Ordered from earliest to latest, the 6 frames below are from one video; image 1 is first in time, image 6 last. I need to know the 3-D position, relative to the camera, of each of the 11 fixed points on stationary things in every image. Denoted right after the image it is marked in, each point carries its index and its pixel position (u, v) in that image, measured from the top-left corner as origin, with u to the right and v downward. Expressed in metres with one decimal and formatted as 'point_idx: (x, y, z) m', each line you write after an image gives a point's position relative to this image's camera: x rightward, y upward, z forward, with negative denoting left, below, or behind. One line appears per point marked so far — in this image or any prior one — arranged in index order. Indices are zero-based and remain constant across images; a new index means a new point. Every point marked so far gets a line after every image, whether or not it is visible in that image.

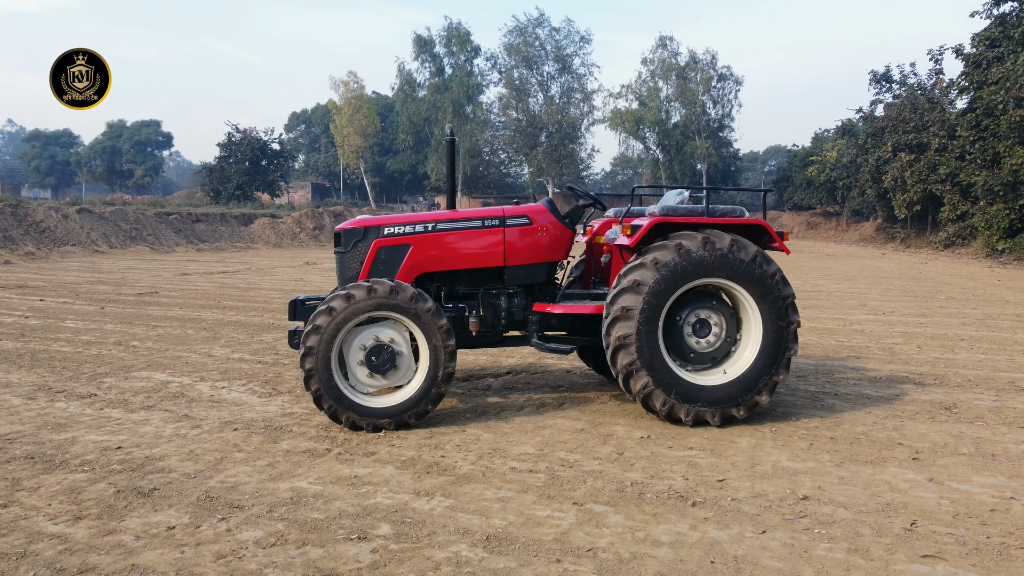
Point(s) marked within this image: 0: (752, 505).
0: (+1.0, -0.9, +3.5) m
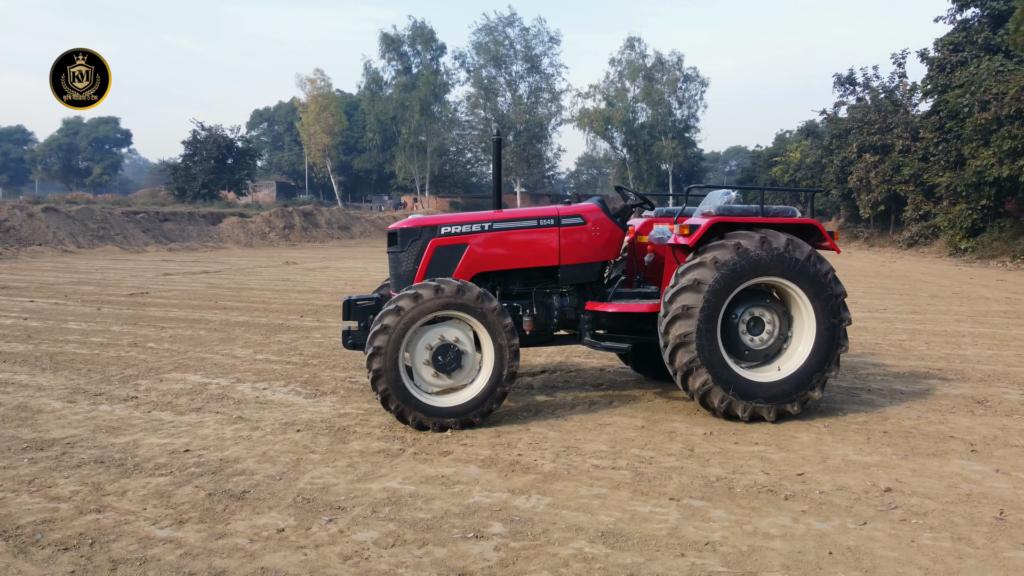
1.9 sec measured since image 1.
0: (+1.5, -0.9, +3.6) m
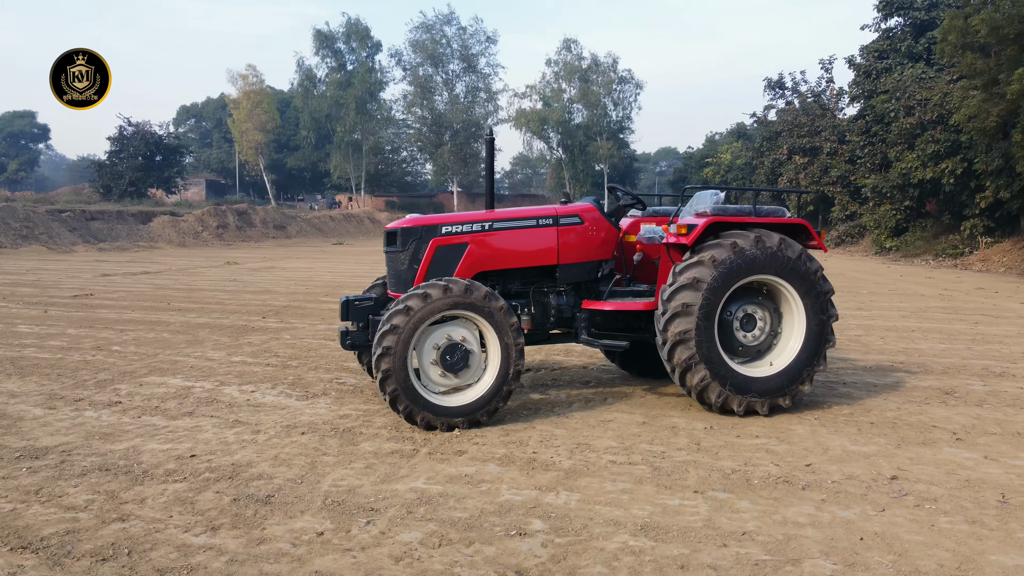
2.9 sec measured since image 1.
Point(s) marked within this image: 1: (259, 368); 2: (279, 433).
0: (+1.6, -0.9, +3.8) m
1: (-2.0, -0.6, +6.4) m
2: (-1.3, -0.8, +4.6) m
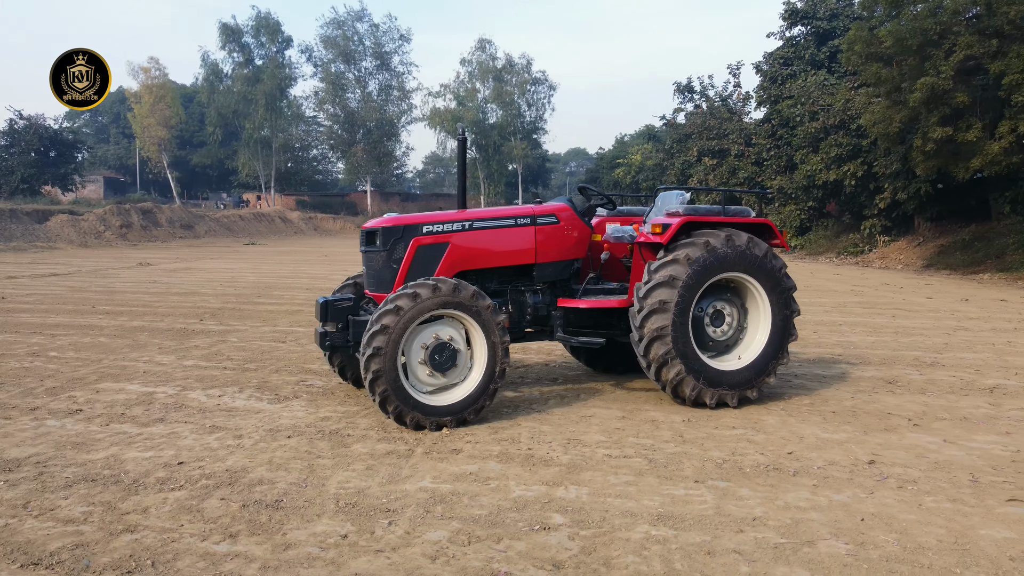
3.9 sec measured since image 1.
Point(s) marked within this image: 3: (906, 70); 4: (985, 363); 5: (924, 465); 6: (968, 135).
0: (+1.6, -0.9, +4.0) m
1: (-2.2, -0.6, +6.3) m
2: (-1.3, -0.8, +4.5) m
3: (+7.6, +4.2, +15.9) m
4: (+4.1, -0.6, +7.1) m
5: (+2.1, -0.9, +4.1) m
6: (+8.2, +2.8, +14.9) m
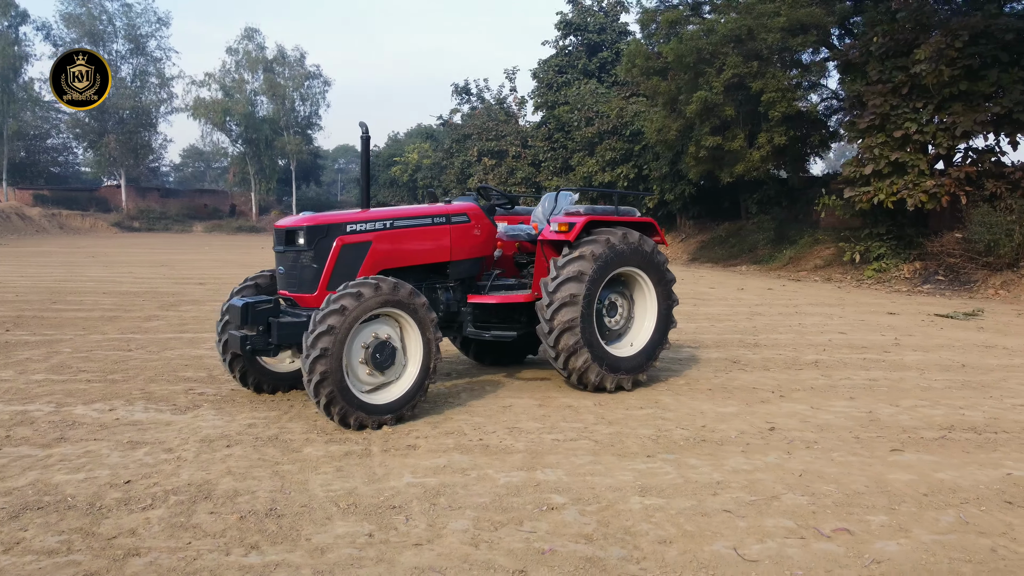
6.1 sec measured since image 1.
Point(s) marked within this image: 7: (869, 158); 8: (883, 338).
0: (+1.3, -0.8, +4.6) m
1: (-3.0, -0.7, +5.7) m
2: (-1.6, -0.8, +4.2) m
3: (+3.6, +4.4, +17.6) m
4: (+2.8, -0.5, +8.3) m
5: (+1.8, -0.8, +4.8) m
6: (+4.5, +3.0, +16.9) m
7: (+6.2, +2.3, +14.3) m
8: (+3.8, -0.5, +8.6) m
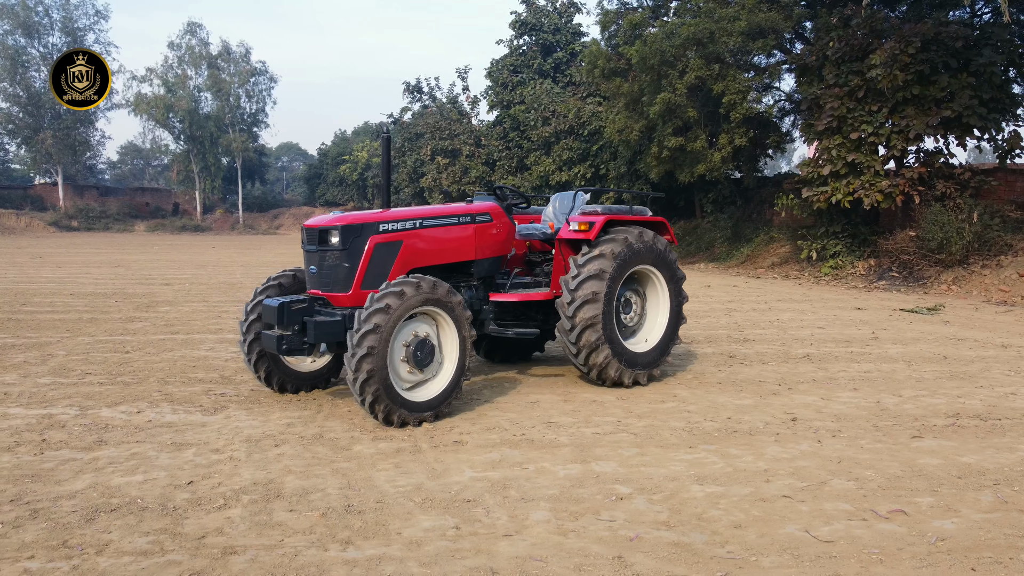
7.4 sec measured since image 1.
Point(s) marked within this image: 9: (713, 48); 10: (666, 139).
0: (+1.5, -0.8, +4.8) m
1: (-2.8, -0.7, +5.6) m
2: (-1.3, -0.8, +4.2) m
3: (+2.9, +4.4, +18.0) m
4: (+2.8, -0.5, +8.6) m
5: (+1.9, -0.8, +5.1) m
6: (+3.8, +3.0, +17.3) m
7: (+5.7, +2.3, +14.8) m
8: (+3.8, -0.5, +8.9) m
9: (+4.1, +4.9, +16.8) m
10: (+3.3, +3.2, +17.6) m
